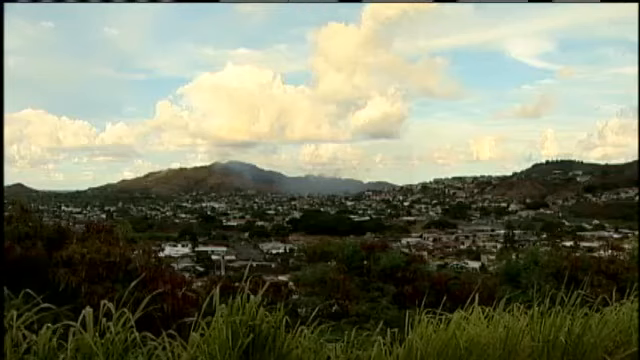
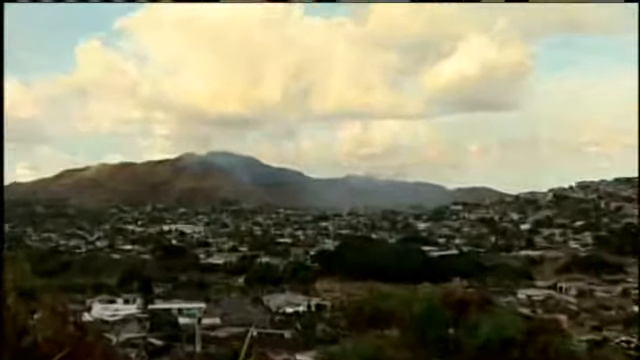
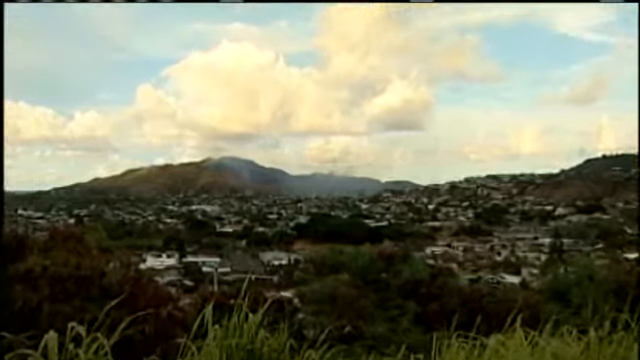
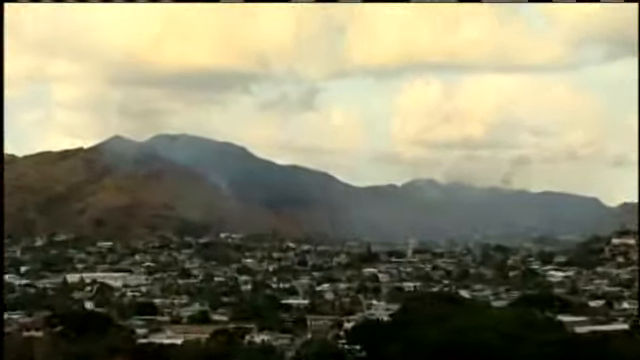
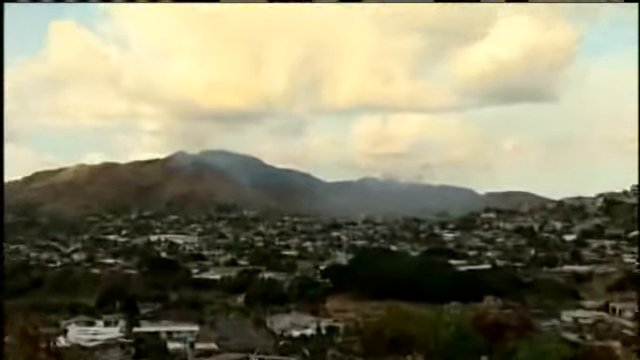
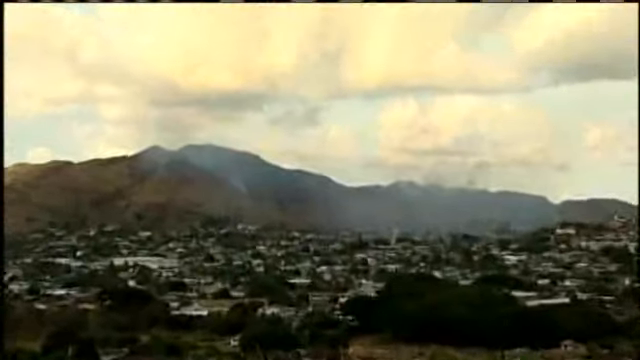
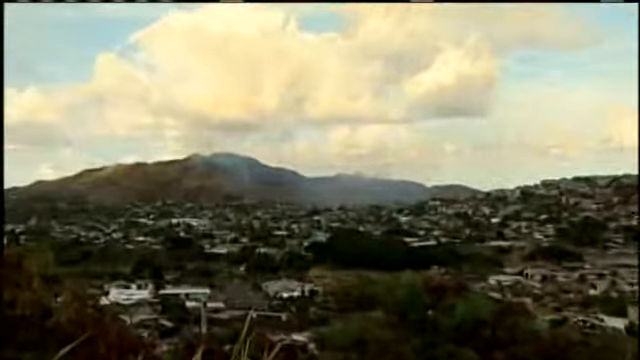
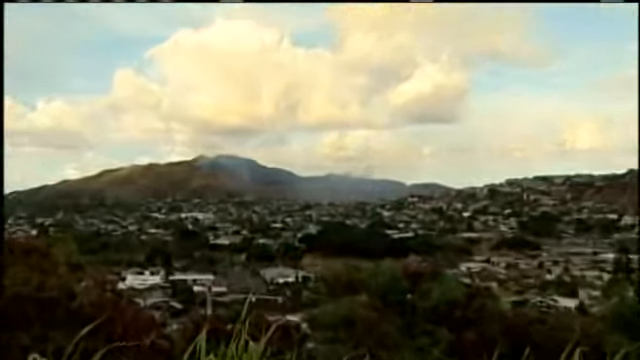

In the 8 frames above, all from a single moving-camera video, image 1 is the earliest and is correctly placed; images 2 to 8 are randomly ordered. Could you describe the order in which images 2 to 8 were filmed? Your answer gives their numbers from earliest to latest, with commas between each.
3, 8, 7, 2, 5, 6, 4
